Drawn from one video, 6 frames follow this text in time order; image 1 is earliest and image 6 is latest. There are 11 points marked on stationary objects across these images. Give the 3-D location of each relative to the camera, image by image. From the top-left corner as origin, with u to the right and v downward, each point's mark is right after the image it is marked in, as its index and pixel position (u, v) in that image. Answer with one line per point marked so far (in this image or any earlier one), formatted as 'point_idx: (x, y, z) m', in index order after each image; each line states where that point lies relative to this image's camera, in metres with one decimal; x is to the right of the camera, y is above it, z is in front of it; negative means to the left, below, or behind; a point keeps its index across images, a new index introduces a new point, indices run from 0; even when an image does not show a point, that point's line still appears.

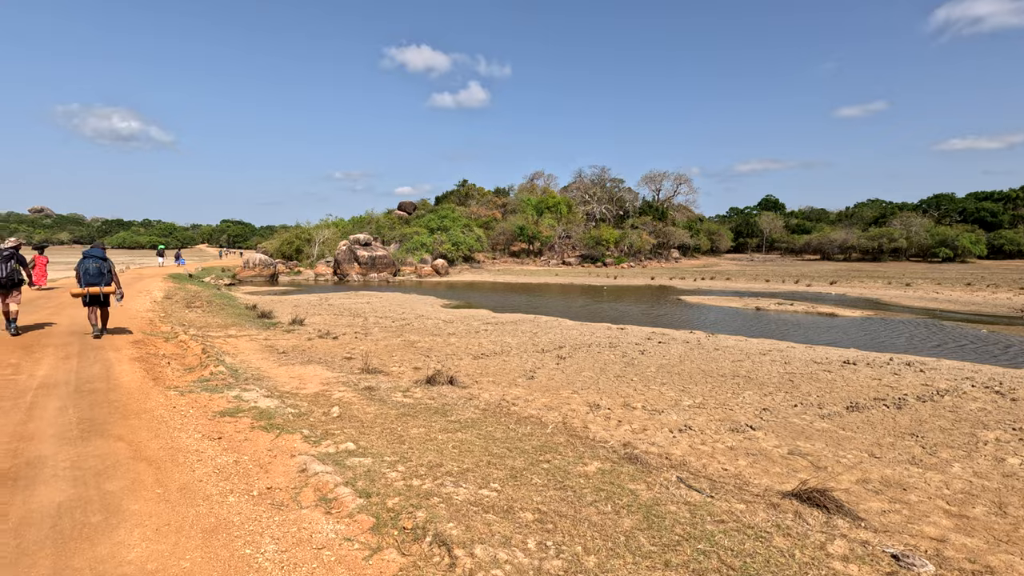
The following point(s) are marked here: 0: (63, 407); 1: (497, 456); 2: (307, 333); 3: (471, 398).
0: (-4.9, -1.3, +5.9) m
1: (-0.1, -1.7, +5.5) m
2: (-5.7, -1.3, +15.0) m
3: (-0.6, -1.7, +8.4) m
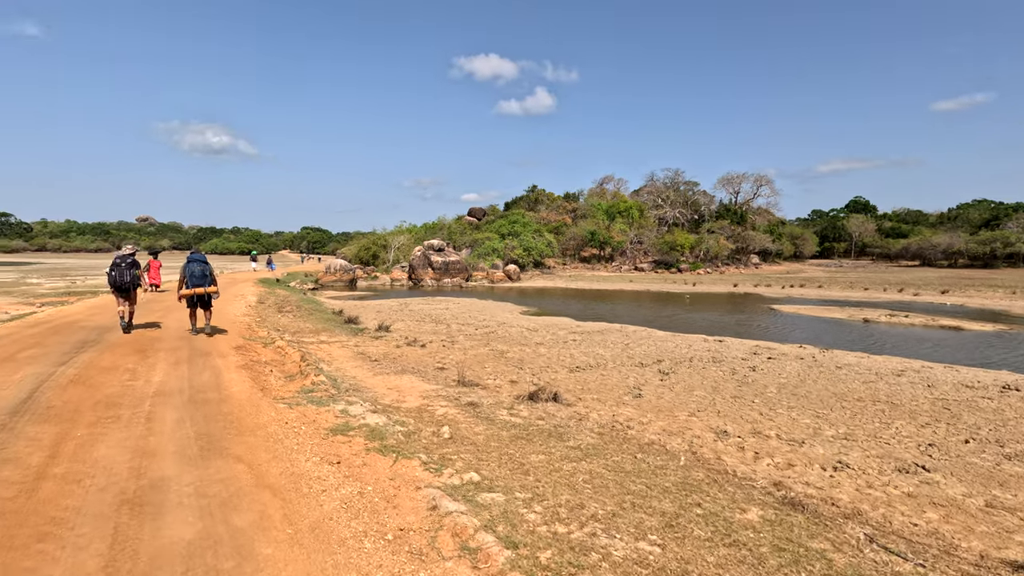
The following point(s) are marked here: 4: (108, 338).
0: (-3.6, -1.4, +5.8) m
1: (+1.1, -1.8, +4.8) m
2: (-3.2, -1.4, +14.9) m
3: (+1.0, -1.9, +7.7) m
4: (-8.4, -1.0, +11.1) m
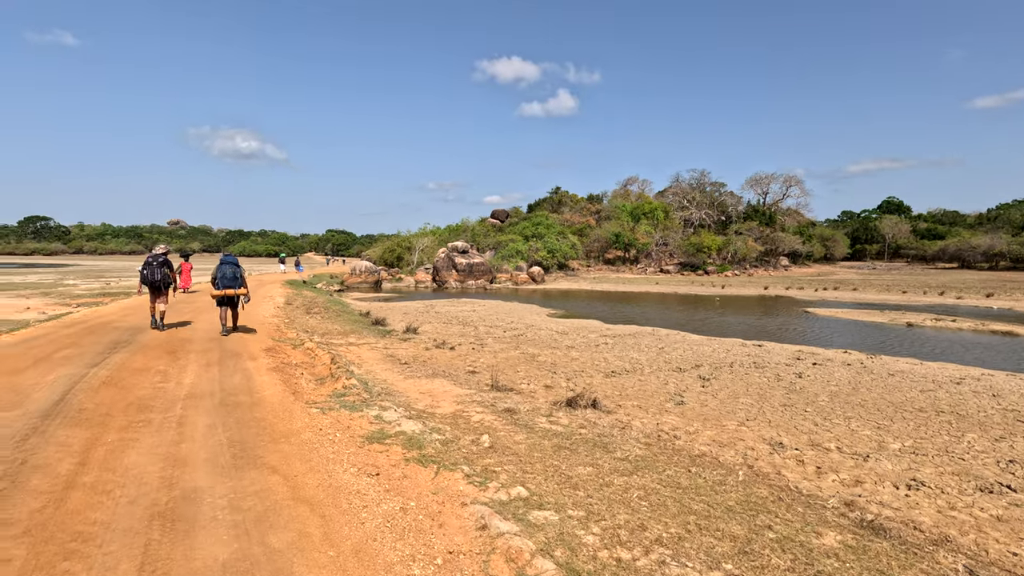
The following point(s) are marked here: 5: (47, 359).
0: (-3.1, -1.4, +5.6) m
1: (+1.6, -1.9, +4.4) m
2: (-2.4, -1.5, +14.7) m
3: (+1.5, -1.9, +7.3) m
4: (-7.7, -1.1, +11.1) m
5: (-7.7, -1.2, +8.9) m
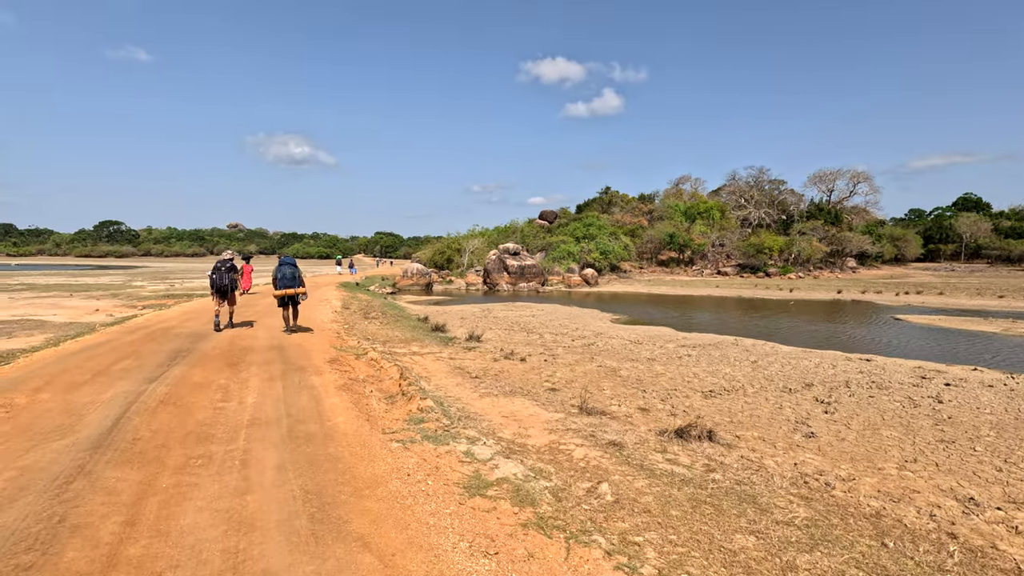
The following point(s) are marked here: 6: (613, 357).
0: (-2.0, -1.5, +4.6) m
1: (+2.6, -2.0, +3.0) m
2: (-0.6, -1.6, +13.7) m
3: (+2.8, -2.0, +6.0) m
4: (-6.1, -1.2, +10.5) m
5: (-6.3, -1.3, +8.3) m
6: (+2.5, -1.7, +13.4) m
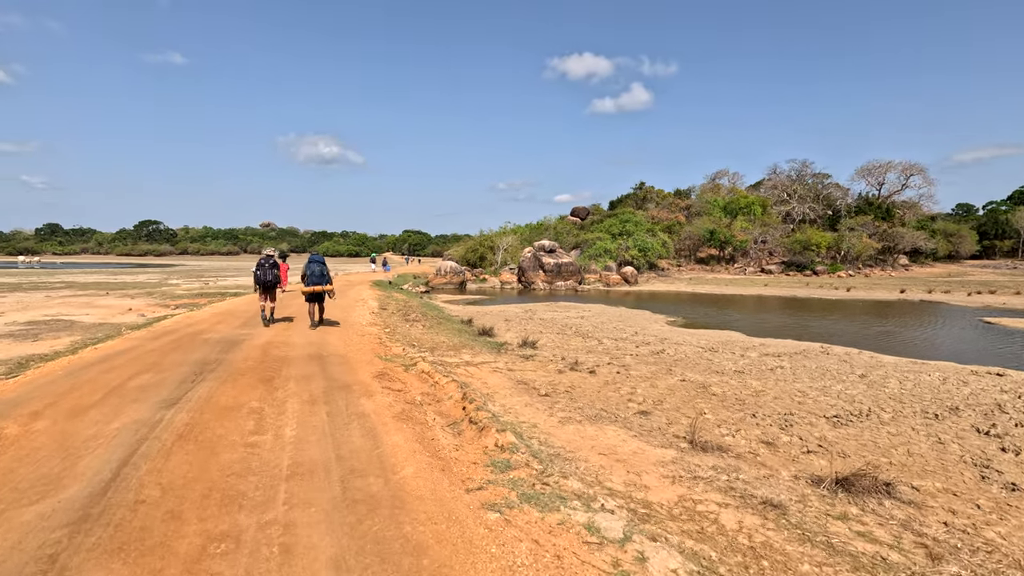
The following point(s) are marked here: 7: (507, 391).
0: (-1.0, -1.6, +3.1) m
1: (+3.5, -2.0, +1.3) m
2: (+0.9, -1.7, +12.0) m
3: (+3.8, -2.1, +4.2) m
4: (-4.8, -1.2, +9.2) m
5: (-5.1, -1.3, +7.0) m
6: (+3.9, -1.7, +11.7) m
7: (-0.1, -1.7, +9.1) m
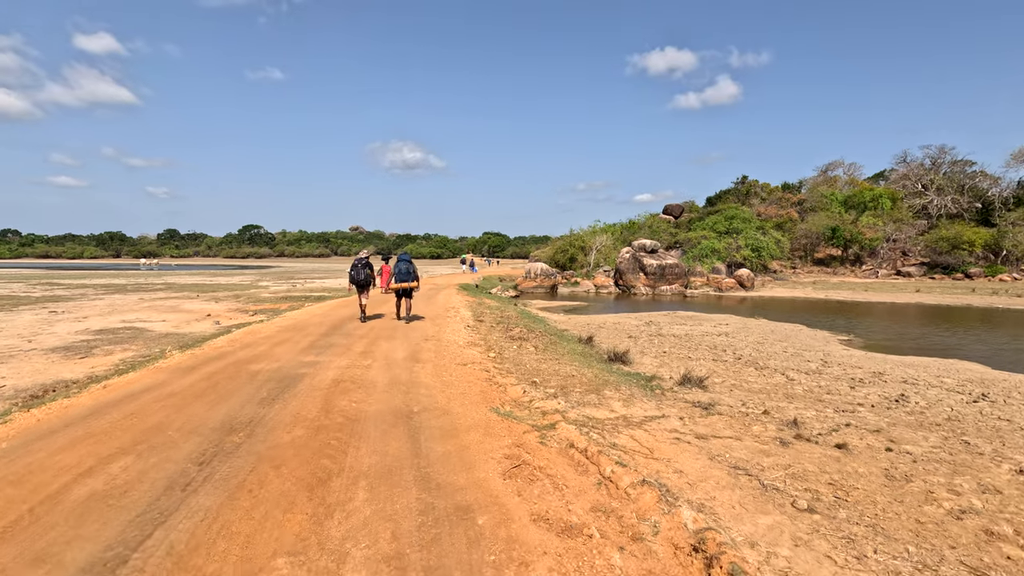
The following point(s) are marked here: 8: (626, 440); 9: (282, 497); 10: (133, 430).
0: (+0.3, -1.8, -0.8) m
1: (+4.5, -2.3, -3.2) m
2: (+3.5, -1.9, +7.8) m
3: (+5.3, -2.3, -0.4) m
4: (-2.6, -1.4, +5.8) m
5: (-3.2, -1.5, +3.6) m
6: (+6.4, -2.0, +7.0) m
7: (+2.1, -2.0, +5.0) m
8: (+1.4, -1.8, +6.5) m
9: (-1.7, -1.5, +4.0) m
10: (-3.8, -1.4, +5.4) m
